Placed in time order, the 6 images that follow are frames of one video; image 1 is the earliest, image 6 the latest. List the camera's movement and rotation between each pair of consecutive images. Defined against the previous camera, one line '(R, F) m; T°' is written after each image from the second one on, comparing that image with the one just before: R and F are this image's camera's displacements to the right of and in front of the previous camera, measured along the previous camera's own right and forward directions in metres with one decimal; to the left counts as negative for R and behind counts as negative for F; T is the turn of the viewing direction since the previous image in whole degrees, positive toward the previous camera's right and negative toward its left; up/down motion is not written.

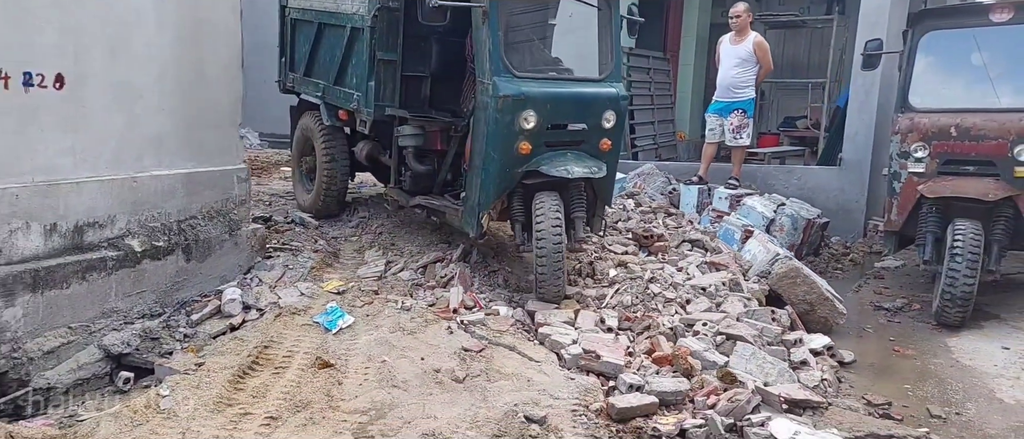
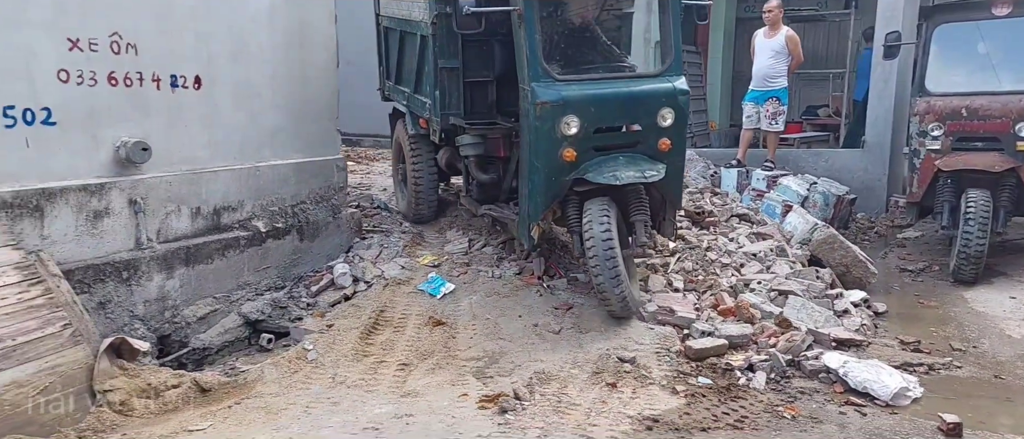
(-0.4, -0.9) m; -1°
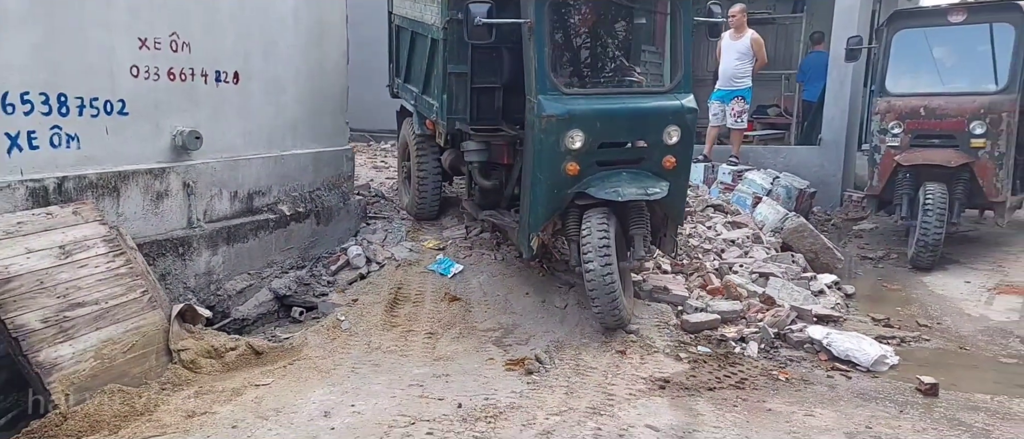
(-0.5, -0.7) m; +4°
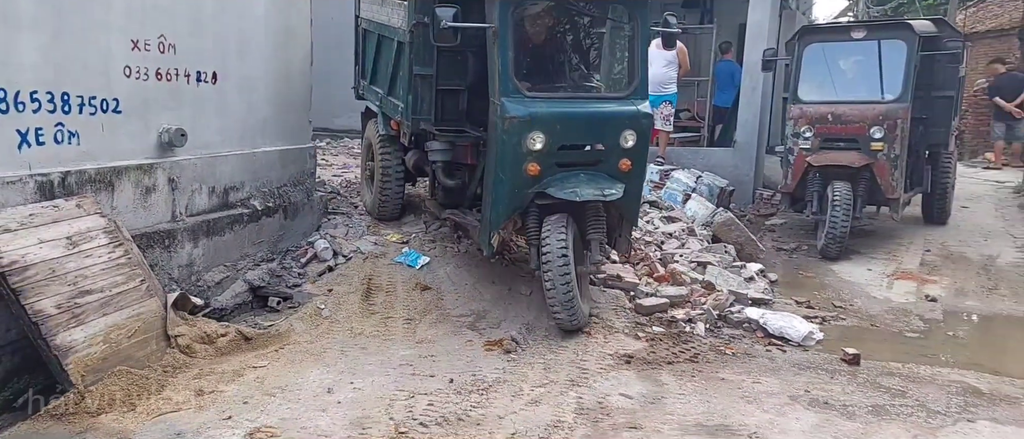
(-0.4, -0.6) m; +6°
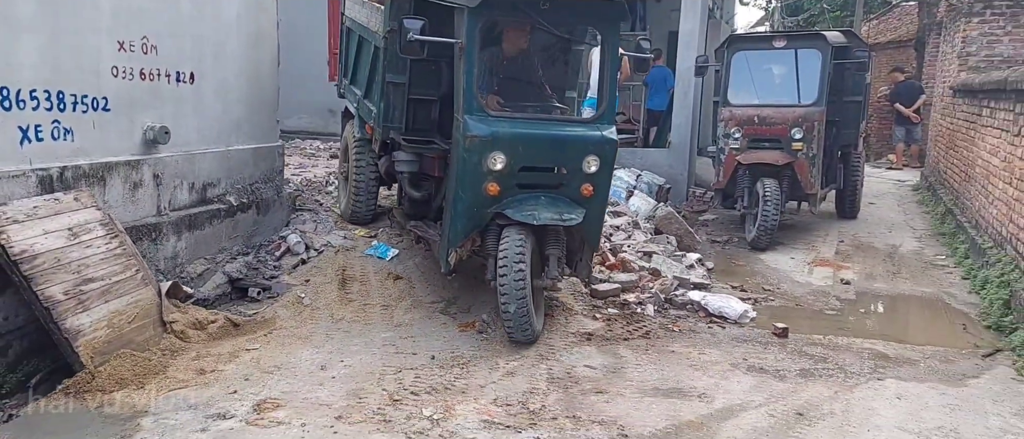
(-0.3, -0.6) m; +4°
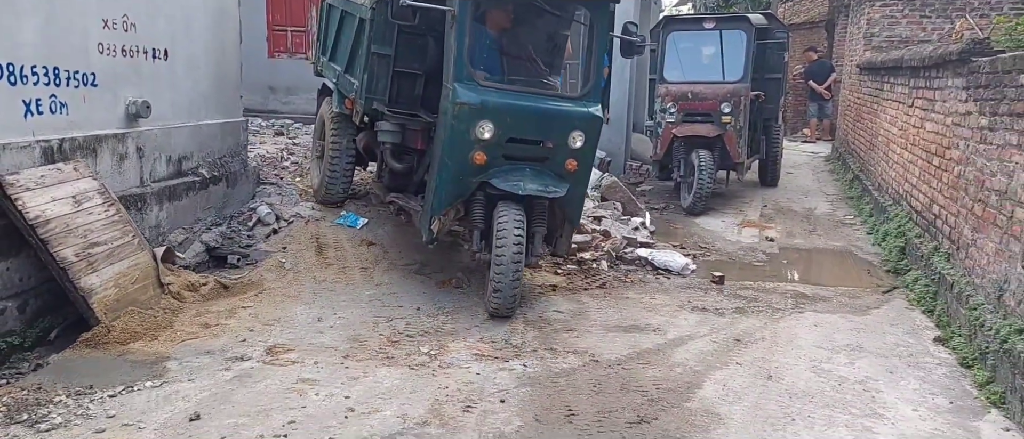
(-0.4, -0.8) m; +5°
